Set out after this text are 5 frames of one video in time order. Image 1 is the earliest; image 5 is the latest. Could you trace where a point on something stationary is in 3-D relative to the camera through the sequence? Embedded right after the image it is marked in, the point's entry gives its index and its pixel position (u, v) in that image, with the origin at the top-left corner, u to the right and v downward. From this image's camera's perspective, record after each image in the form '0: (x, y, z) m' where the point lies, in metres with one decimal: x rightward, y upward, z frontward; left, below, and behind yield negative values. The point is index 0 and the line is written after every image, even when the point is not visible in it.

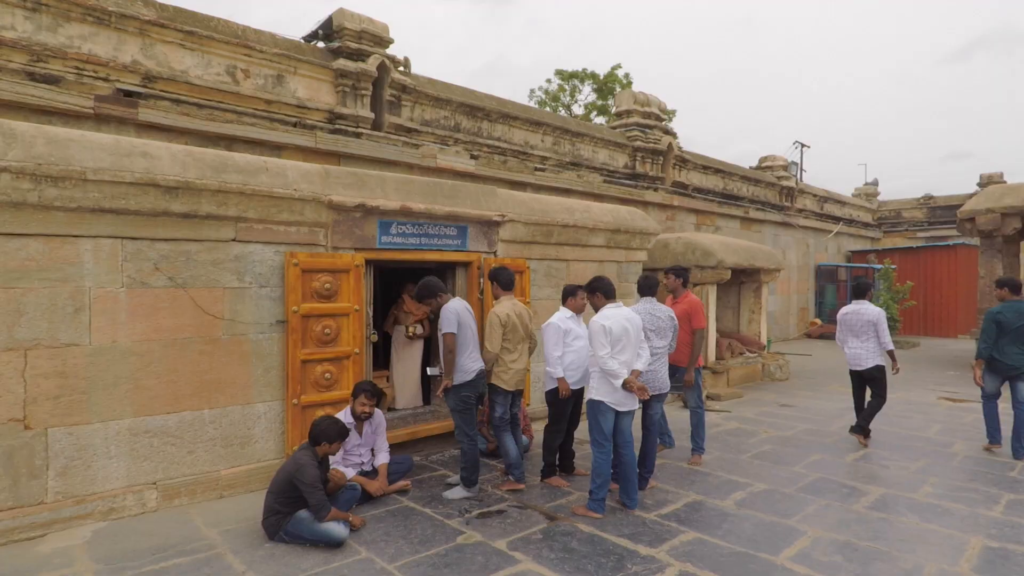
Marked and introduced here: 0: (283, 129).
0: (-2.6, +1.8, +6.8) m
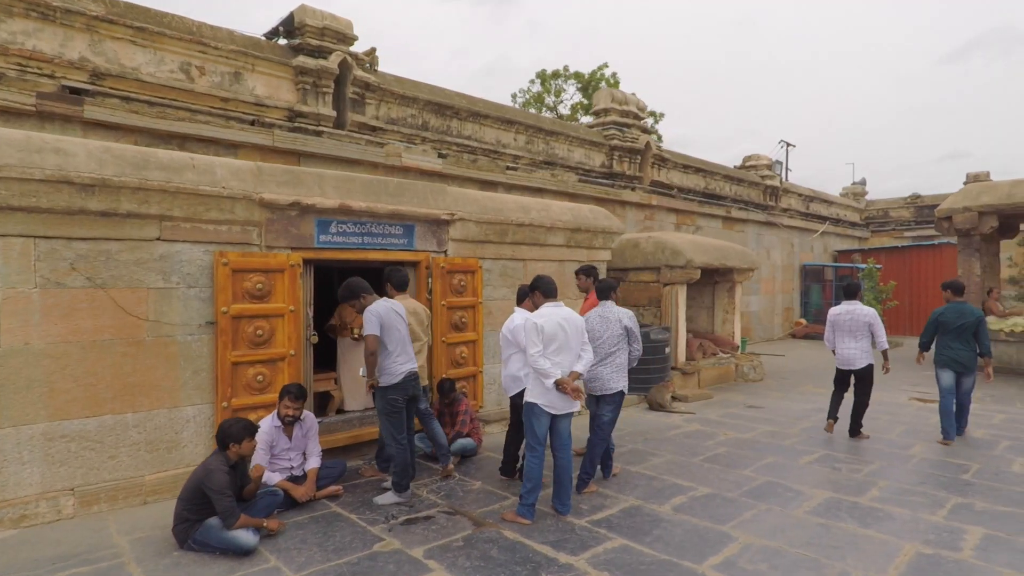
0: (-3.0, +1.8, +6.7) m
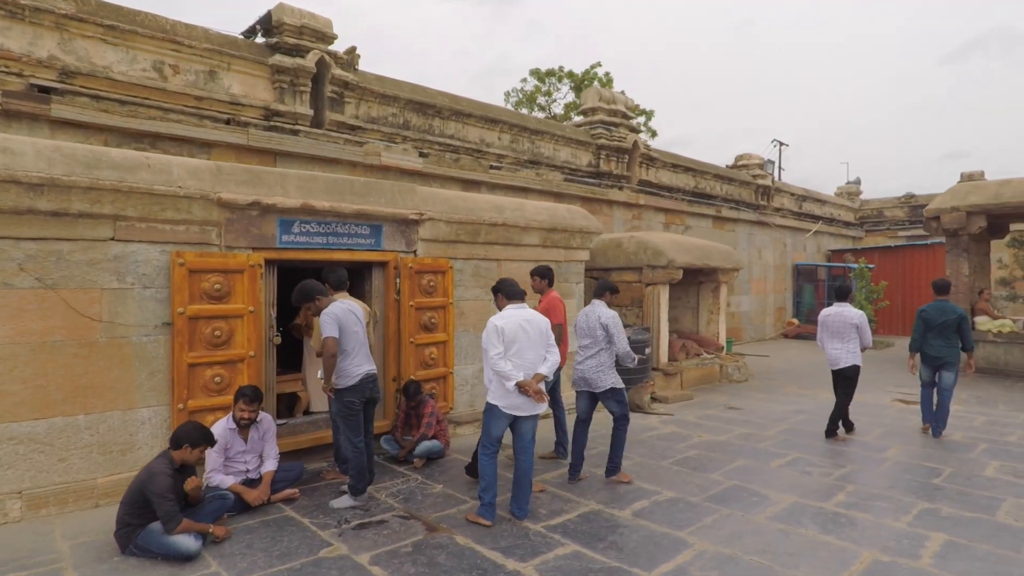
0: (-3.3, +1.8, +6.7) m
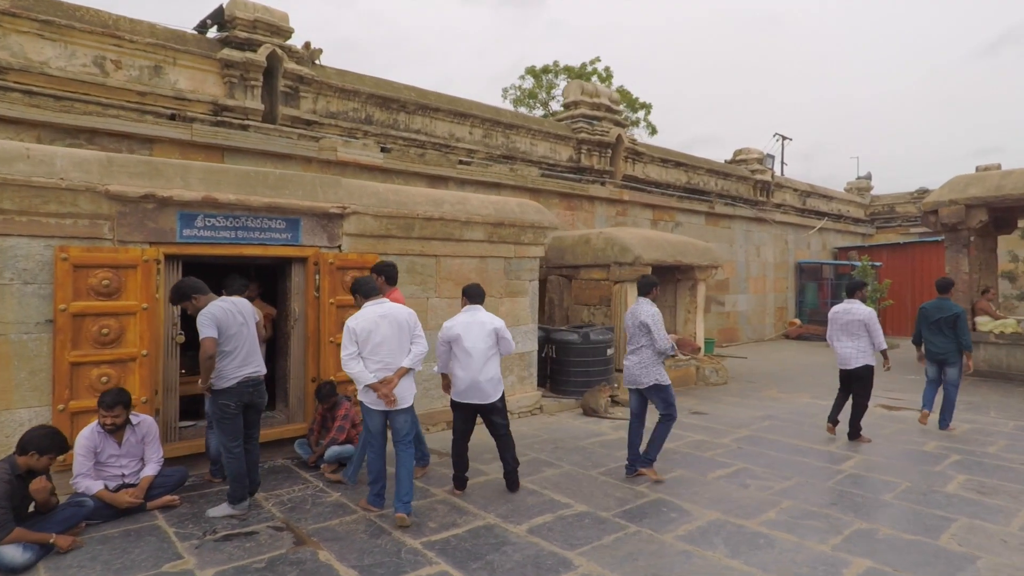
0: (-3.8, +1.8, +6.5) m
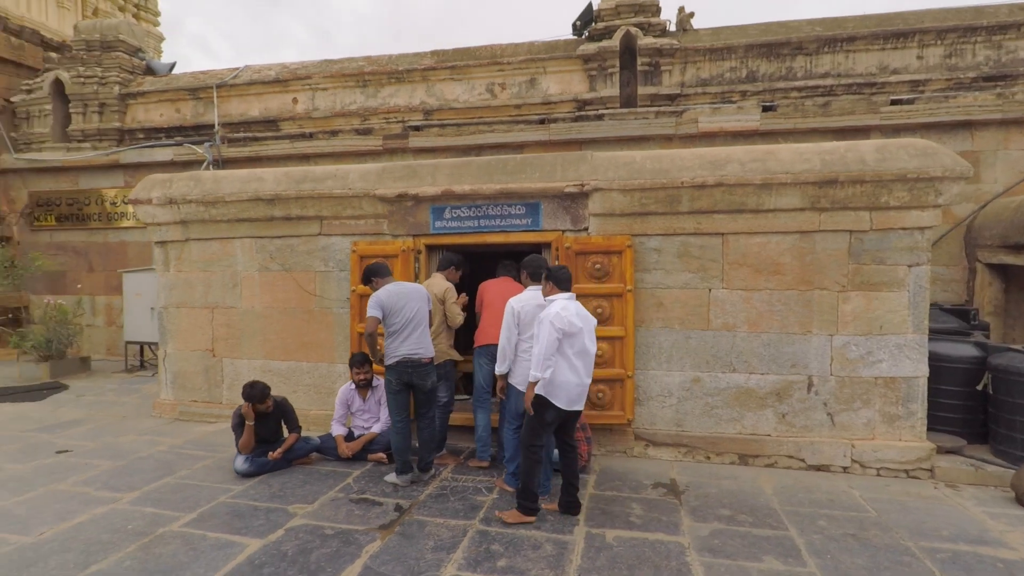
0: (+0.1, +1.9, +7.3) m
